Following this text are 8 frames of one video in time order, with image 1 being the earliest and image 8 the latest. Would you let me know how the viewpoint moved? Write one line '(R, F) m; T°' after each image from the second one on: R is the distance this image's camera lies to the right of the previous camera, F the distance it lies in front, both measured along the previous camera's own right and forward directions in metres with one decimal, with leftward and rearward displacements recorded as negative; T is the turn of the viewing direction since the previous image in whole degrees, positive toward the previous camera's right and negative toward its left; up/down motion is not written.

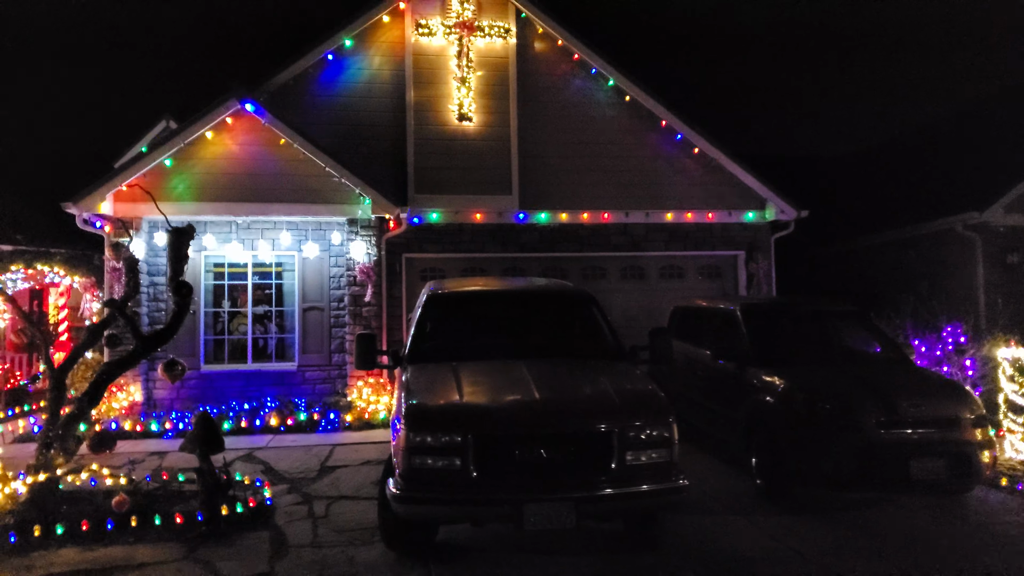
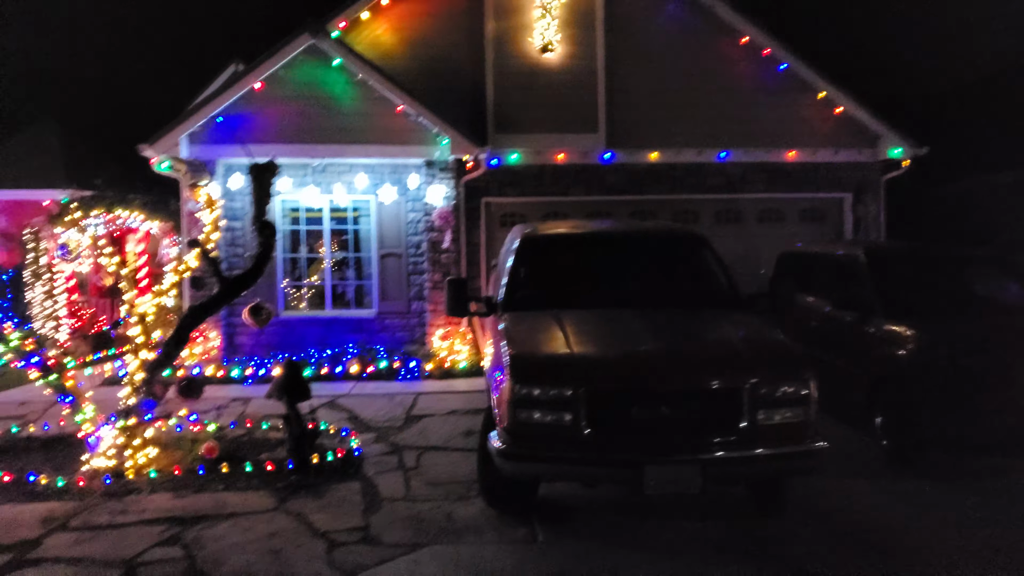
(-0.3, +0.5) m; -4°
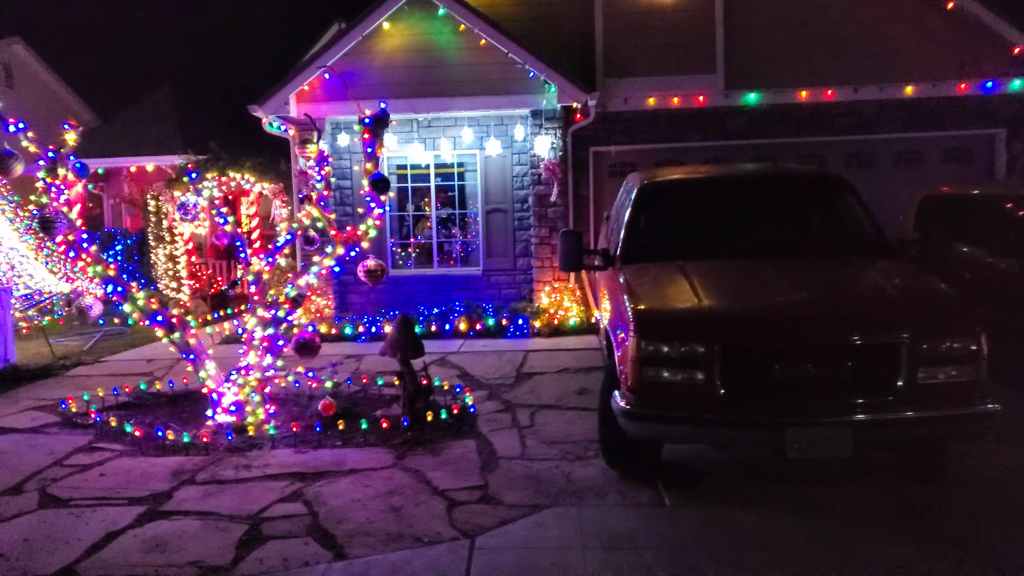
(-0.1, +0.3) m; -7°
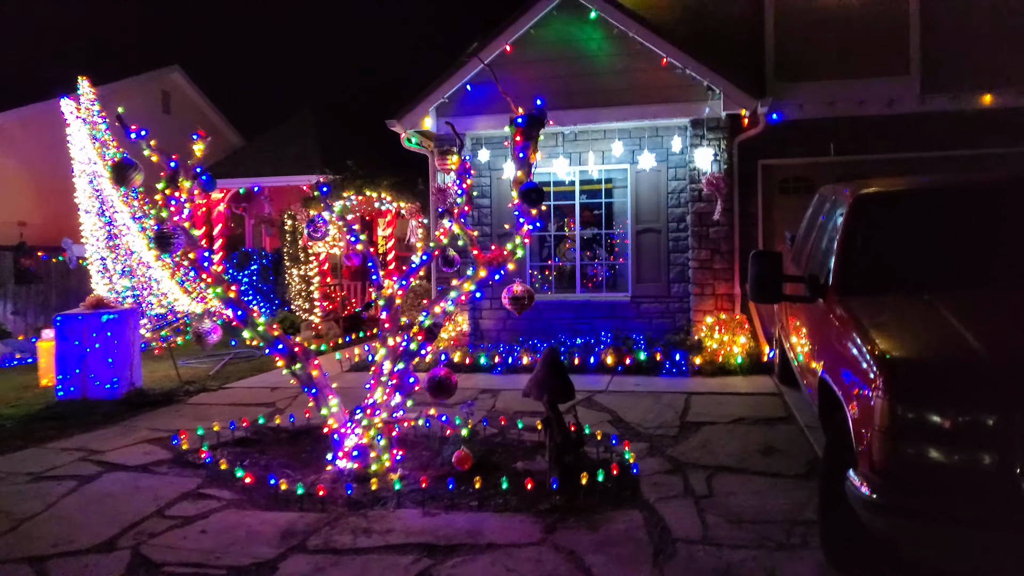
(-0.3, +1.0) m; -9°
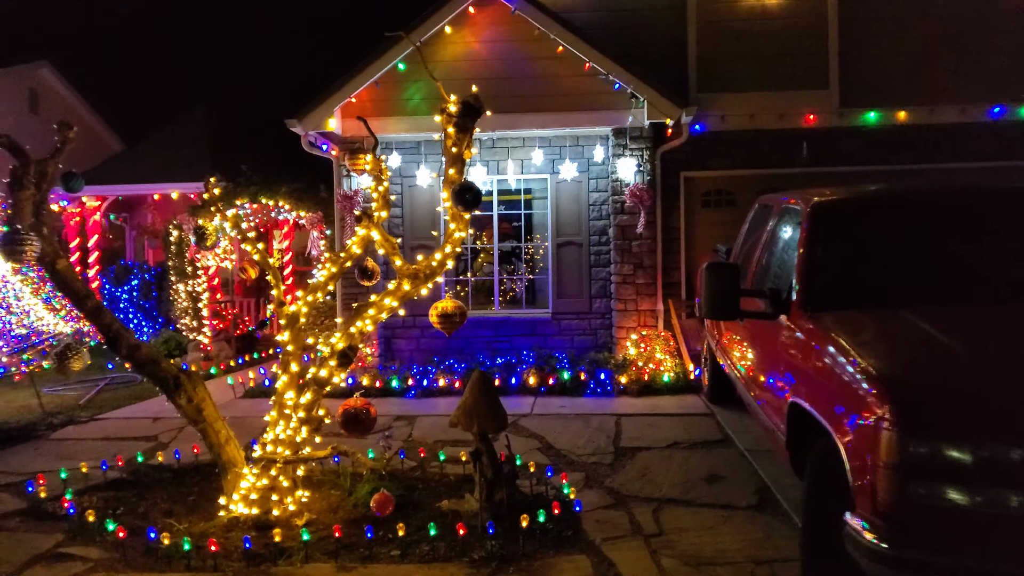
(-0.1, +0.5) m; +7°
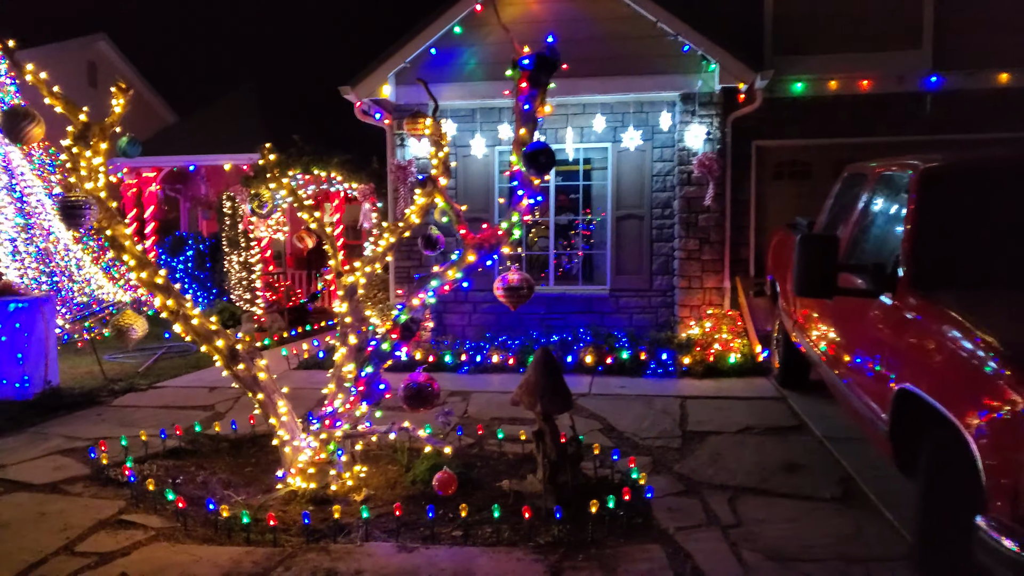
(-0.1, +0.2) m; -3°
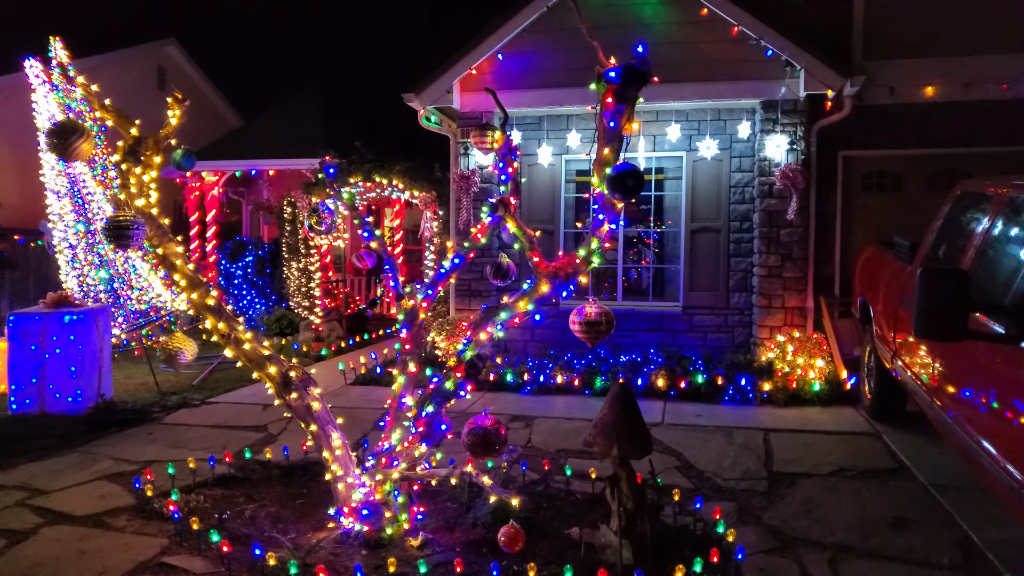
(-0.1, +0.4) m; -4°
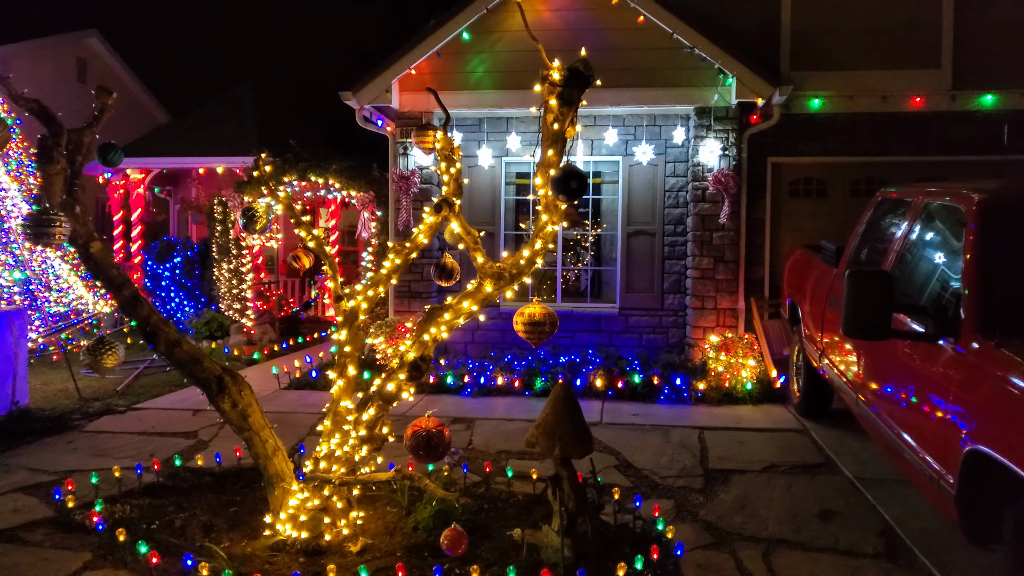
(0.0, 0.0) m; +5°
